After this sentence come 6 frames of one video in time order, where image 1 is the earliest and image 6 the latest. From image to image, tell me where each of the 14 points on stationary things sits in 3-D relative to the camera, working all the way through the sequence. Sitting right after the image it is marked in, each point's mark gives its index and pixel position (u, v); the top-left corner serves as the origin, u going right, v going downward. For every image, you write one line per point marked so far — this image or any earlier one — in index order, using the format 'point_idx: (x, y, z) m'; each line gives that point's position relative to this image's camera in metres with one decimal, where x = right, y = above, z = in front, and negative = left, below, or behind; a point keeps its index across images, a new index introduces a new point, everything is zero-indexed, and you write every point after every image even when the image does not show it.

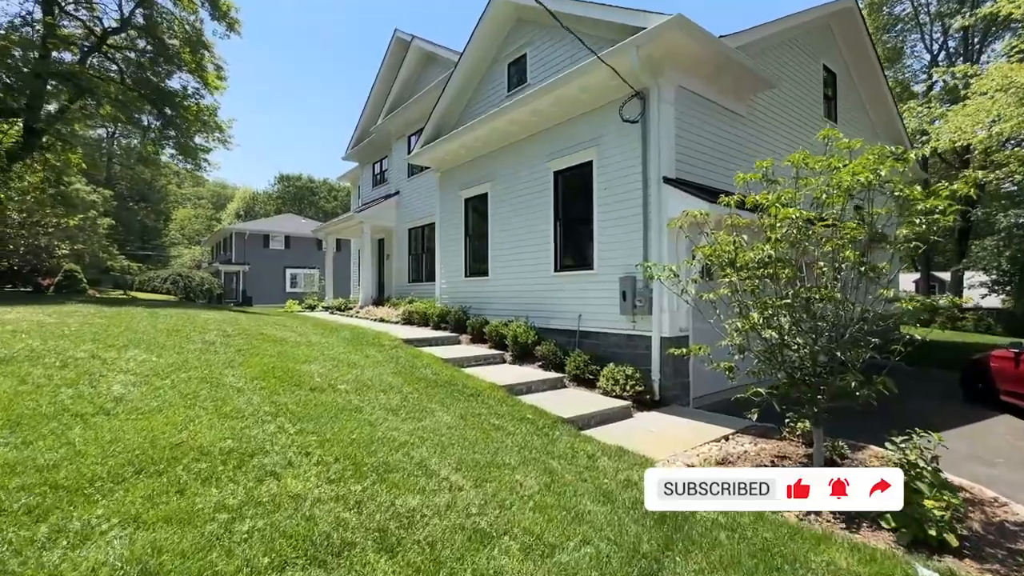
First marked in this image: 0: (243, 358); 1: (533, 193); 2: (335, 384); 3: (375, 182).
0: (-2.9, -0.8, +5.0) m
1: (+0.4, +1.8, +9.0) m
2: (-1.9, -1.0, +4.9) m
3: (-5.2, +4.0, +18.1) m
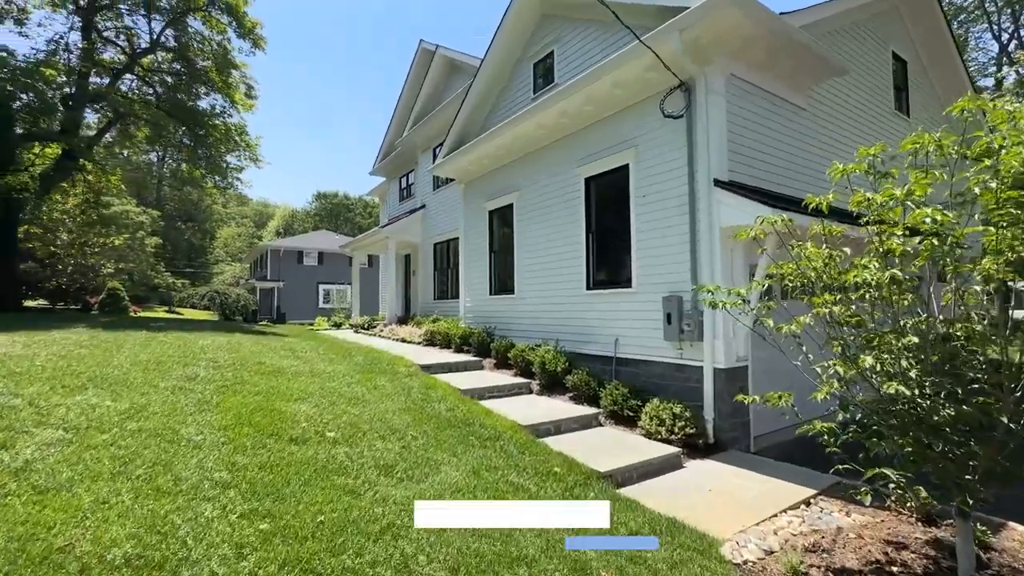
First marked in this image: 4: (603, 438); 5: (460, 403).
0: (-2.7, -1.0, +4.3) m
1: (+0.9, +1.5, +8.1) m
2: (-1.7, -1.3, +4.1) m
3: (-4.1, +3.4, +17.6) m
4: (+1.1, -1.8, +5.6) m
5: (-0.6, -1.5, +6.1) m
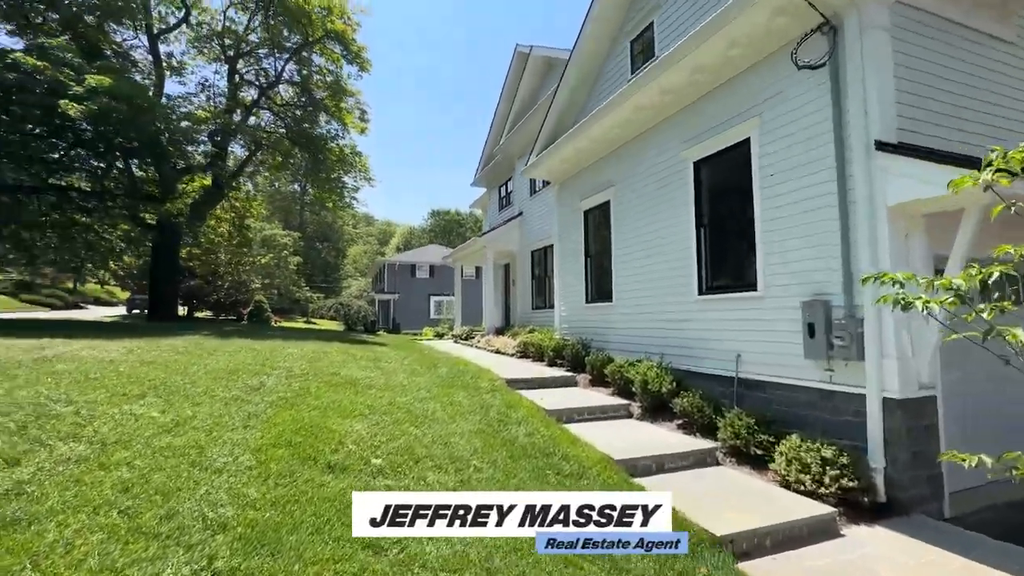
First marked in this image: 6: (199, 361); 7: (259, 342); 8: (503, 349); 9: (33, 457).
0: (-2.0, -1.1, +4.0) m
1: (+2.3, +1.4, +6.9) m
2: (-1.1, -1.3, +3.5) m
3: (-0.4, +3.0, +17.4) m
4: (+1.9, -1.8, +4.3) m
5: (+0.4, -1.5, +5.2) m
6: (-3.5, -0.8, +5.2) m
7: (-4.1, -0.9, +7.7) m
8: (-0.2, -1.5, +11.4) m
9: (-2.7, -0.9, +2.6) m
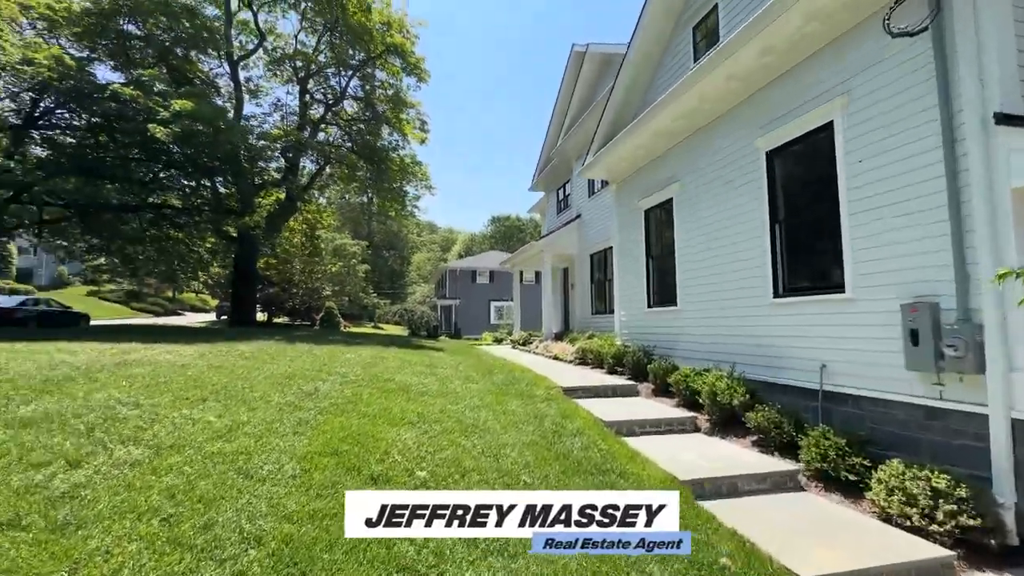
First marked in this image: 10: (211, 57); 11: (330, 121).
0: (-1.6, -1.1, +4.0) m
1: (+3.0, +1.4, +6.4) m
2: (-0.7, -1.3, +3.4) m
3: (+1.7, +2.9, +17.1) m
4: (+2.4, -1.8, +3.8) m
5: (+0.9, -1.6, +4.9) m
6: (-2.9, -0.9, +5.4) m
7: (-3.2, -1.0, +7.9) m
8: (+1.2, -1.6, +11.1) m
9: (-2.4, -1.0, +2.7) m
10: (-9.8, +7.6, +15.4) m
11: (-6.6, +6.1, +17.1) m
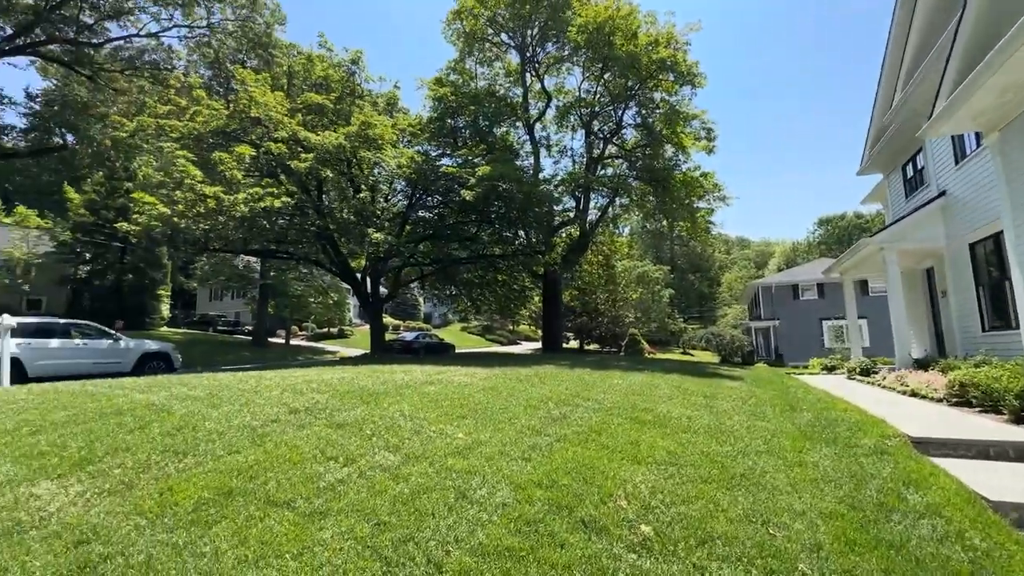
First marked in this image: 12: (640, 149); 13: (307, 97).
0: (+0.4, -1.3, +3.8) m
1: (+5.4, +1.5, +3.2) m
2: (+0.7, -1.4, +2.8) m
3: (+10.6, +2.6, +12.7) m
4: (+3.5, -1.6, +1.3) m
5: (+3.0, -1.6, +3.0) m
6: (+0.2, -1.2, +5.7) m
7: (+1.5, -1.4, +7.9) m
8: (+6.9, -1.7, +7.8) m
9: (-1.1, -1.2, +3.3) m
10: (+0.1, +6.3, +18.5) m
11: (+3.9, +5.1, +17.8) m
12: (+4.6, +5.1, +17.1) m
13: (-6.5, +6.0, +14.8) m
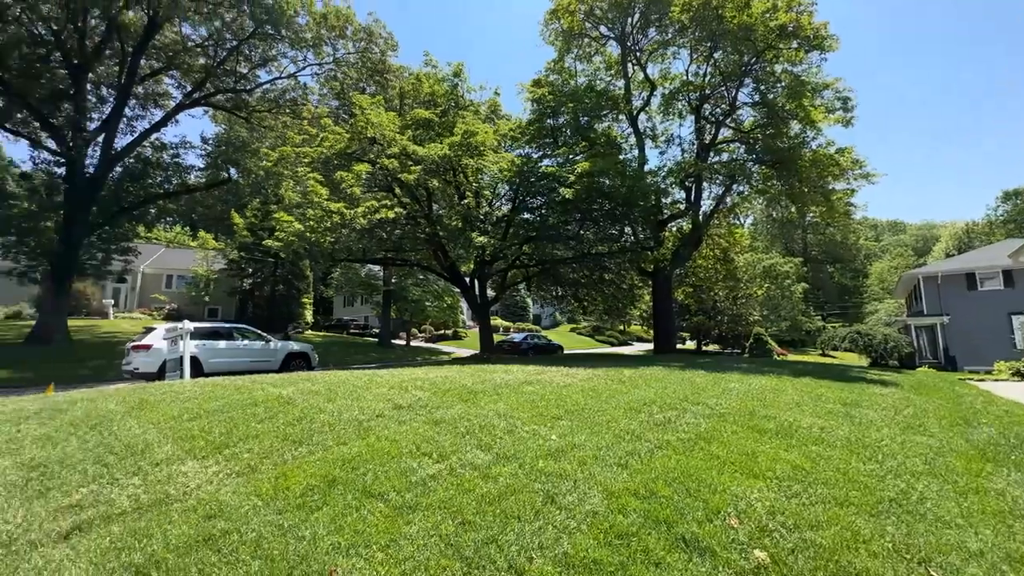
0: (+1.1, -1.2, +3.5) m
1: (+5.7, +1.7, +1.8) m
2: (+1.2, -1.4, +2.5) m
3: (+13.0, +3.0, +9.8) m
4: (+3.5, -1.5, +0.3) m
5: (+3.4, -1.4, +2.1) m
6: (+1.4, -1.2, +5.4) m
7: (+3.1, -1.3, +7.3) m
8: (+8.3, -1.5, +5.9) m
9: (-0.4, -1.2, +3.3) m
10: (+4.0, +6.4, +17.9) m
11: (+7.5, +5.3, +16.4) m
12: (+8.1, +5.2, +15.5) m
13: (-3.2, +5.9, +15.8) m
